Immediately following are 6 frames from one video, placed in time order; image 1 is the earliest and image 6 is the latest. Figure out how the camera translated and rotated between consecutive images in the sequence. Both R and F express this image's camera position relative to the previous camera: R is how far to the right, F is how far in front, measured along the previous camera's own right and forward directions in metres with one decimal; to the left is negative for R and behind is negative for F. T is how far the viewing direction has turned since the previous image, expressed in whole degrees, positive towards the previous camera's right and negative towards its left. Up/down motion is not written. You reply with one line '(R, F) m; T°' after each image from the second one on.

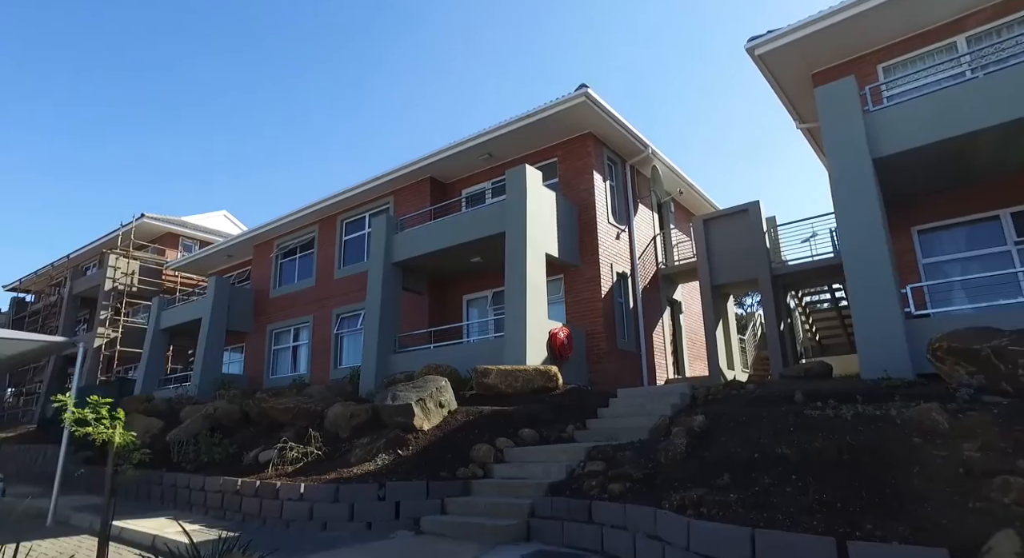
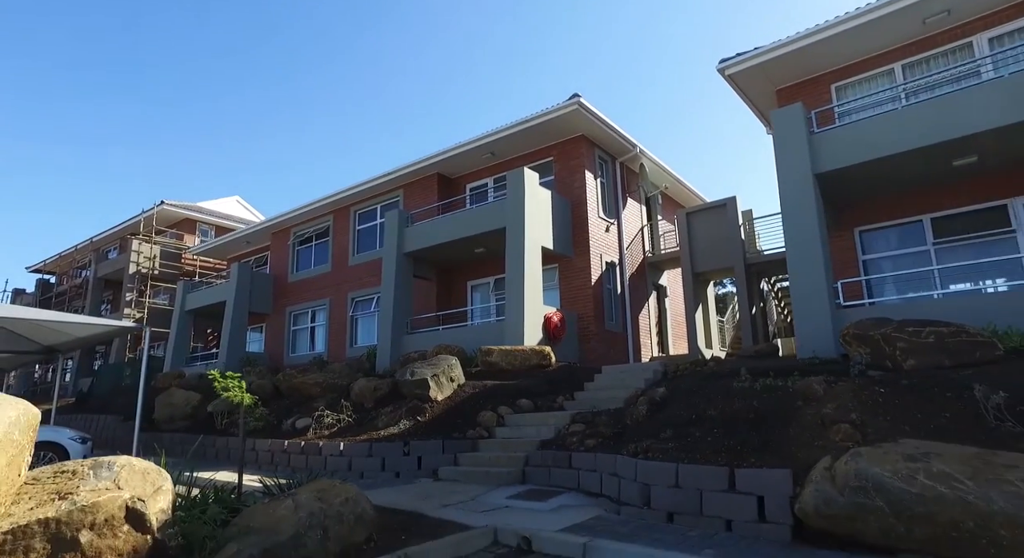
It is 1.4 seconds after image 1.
(0.0, -1.7) m; 0°
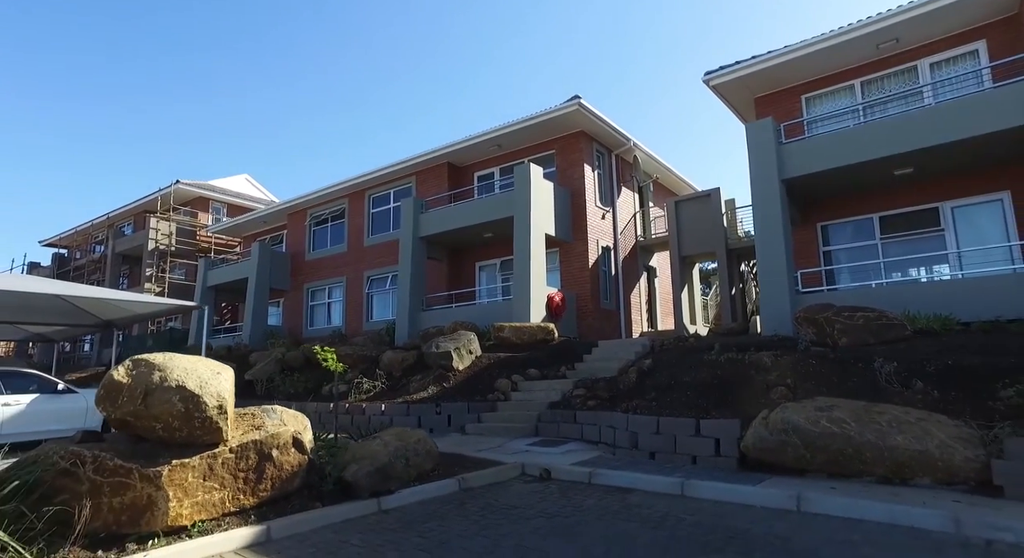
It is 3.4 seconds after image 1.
(-0.4, -1.8) m; +1°
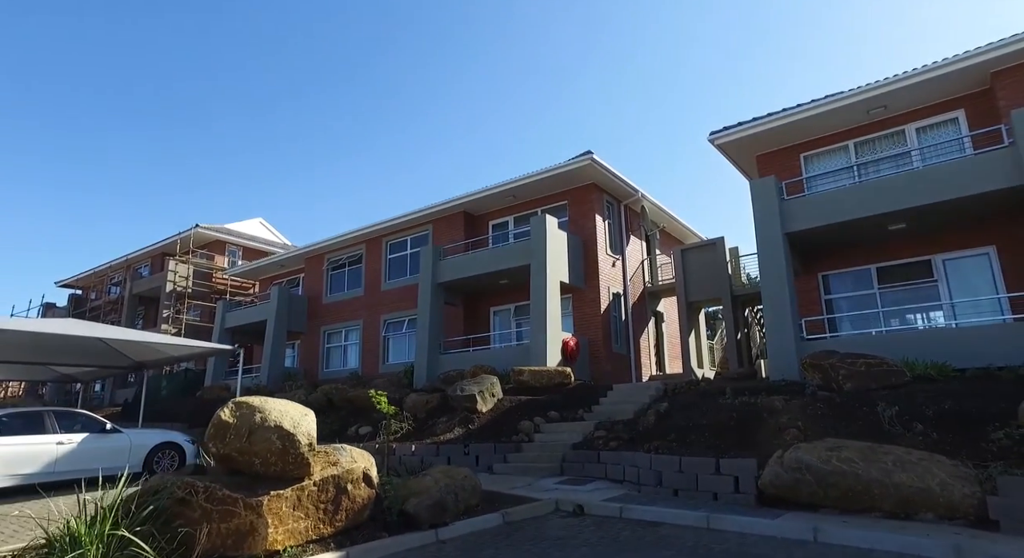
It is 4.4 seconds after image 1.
(-0.5, -0.8) m; 0°
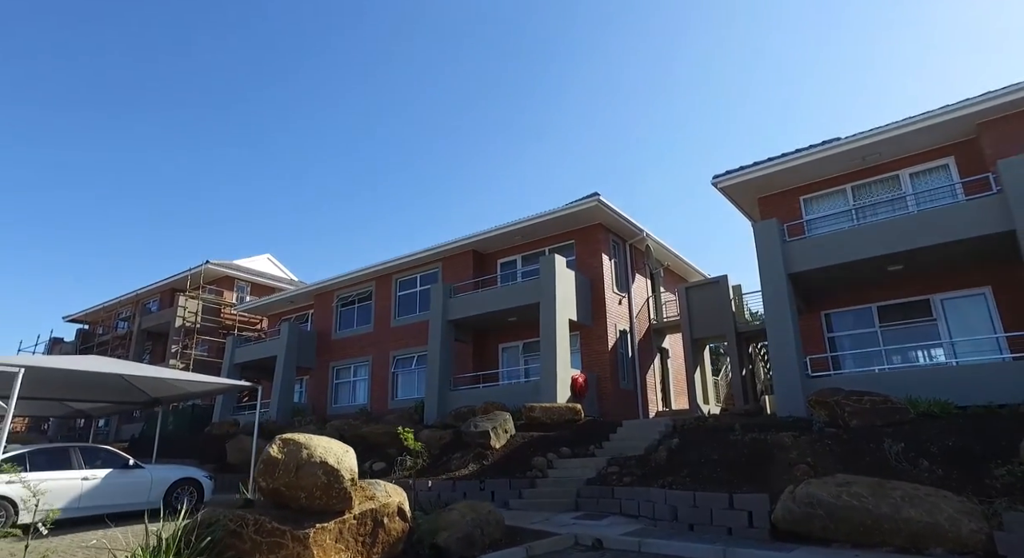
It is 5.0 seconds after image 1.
(-0.3, -0.5) m; 0°
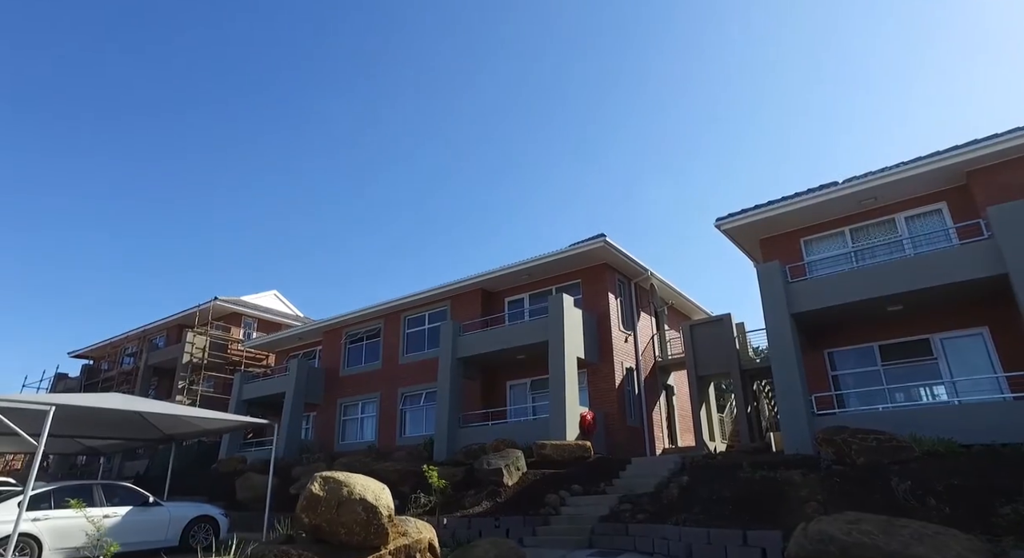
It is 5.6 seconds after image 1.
(-0.3, -0.5) m; 0°
